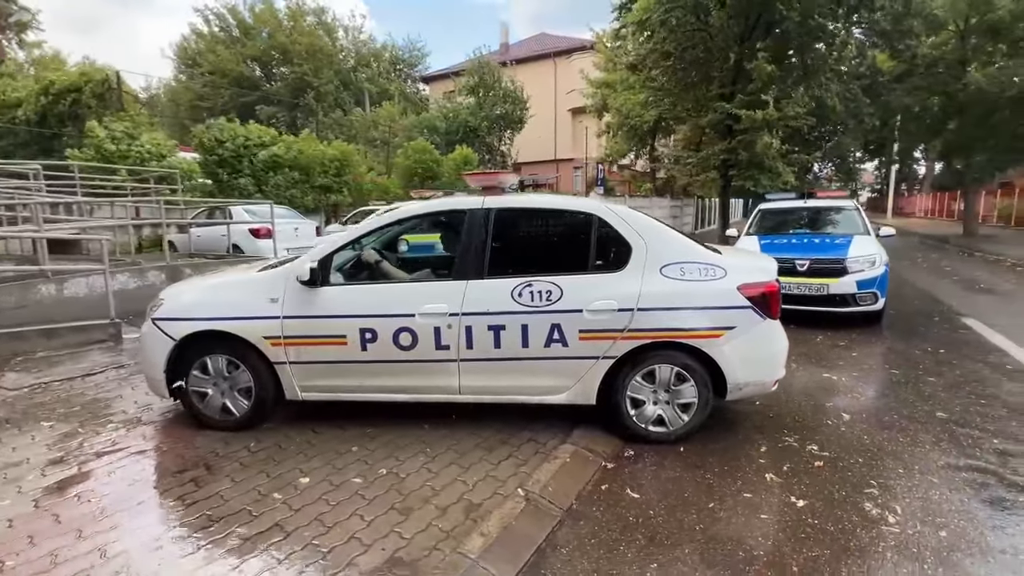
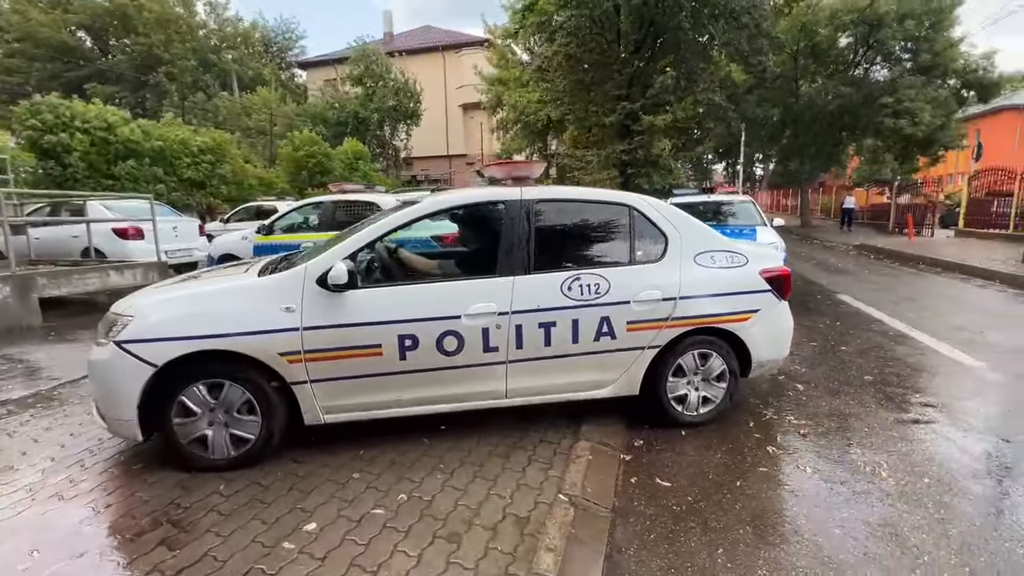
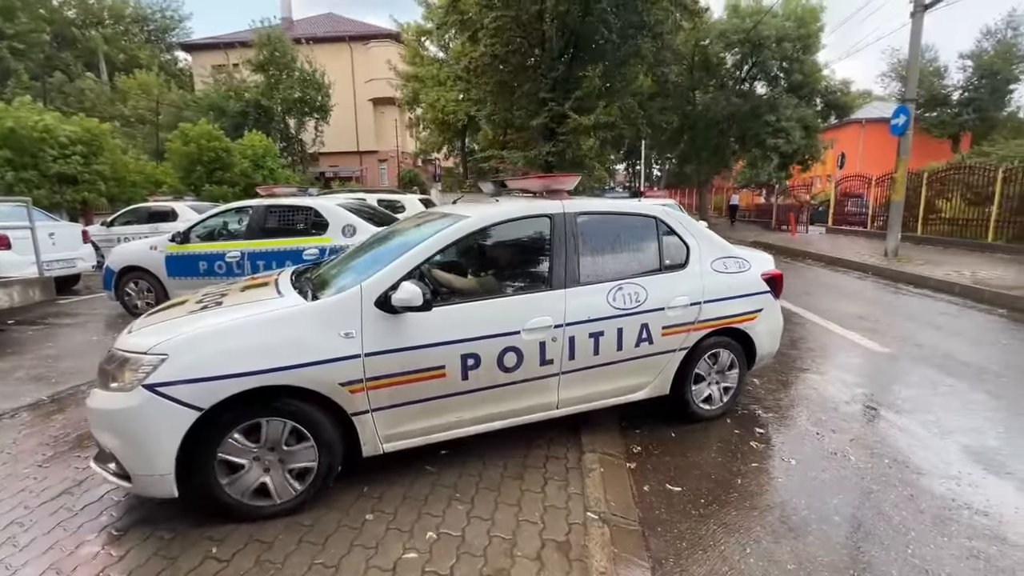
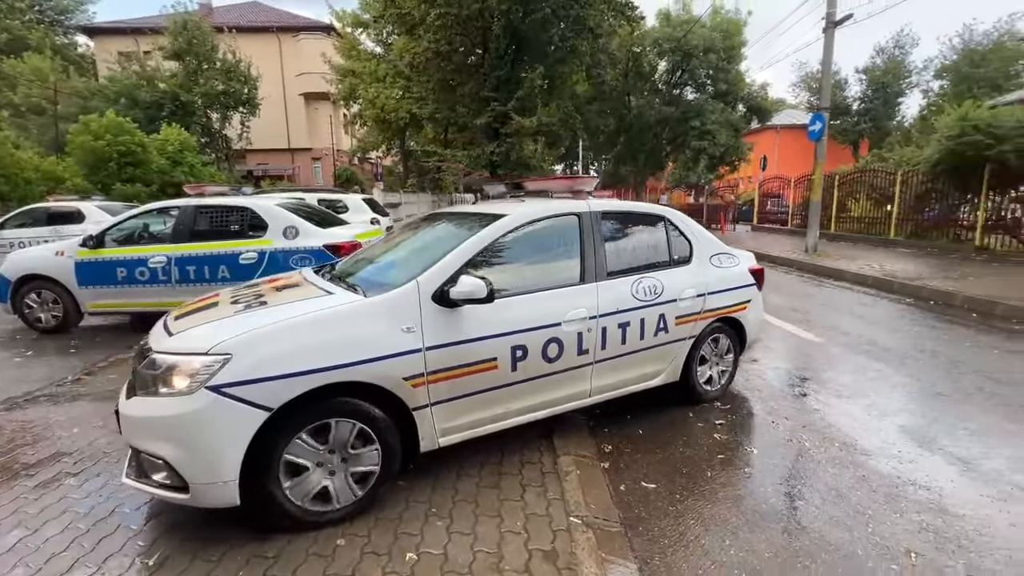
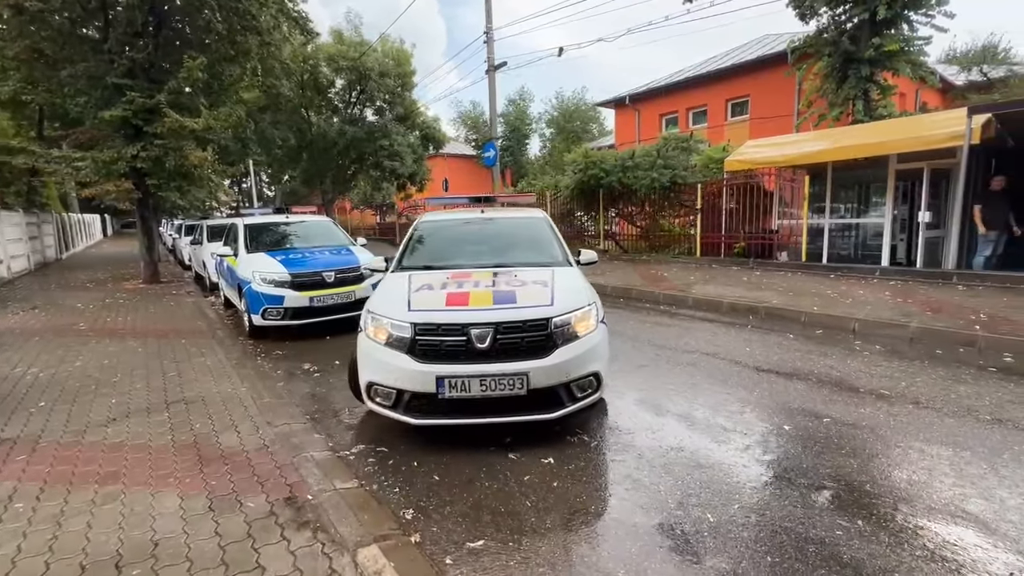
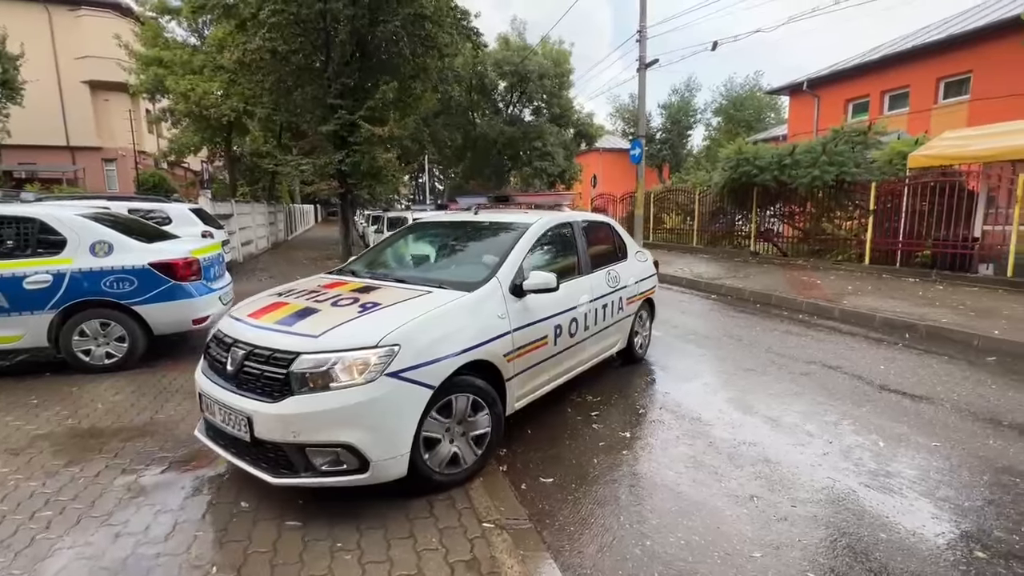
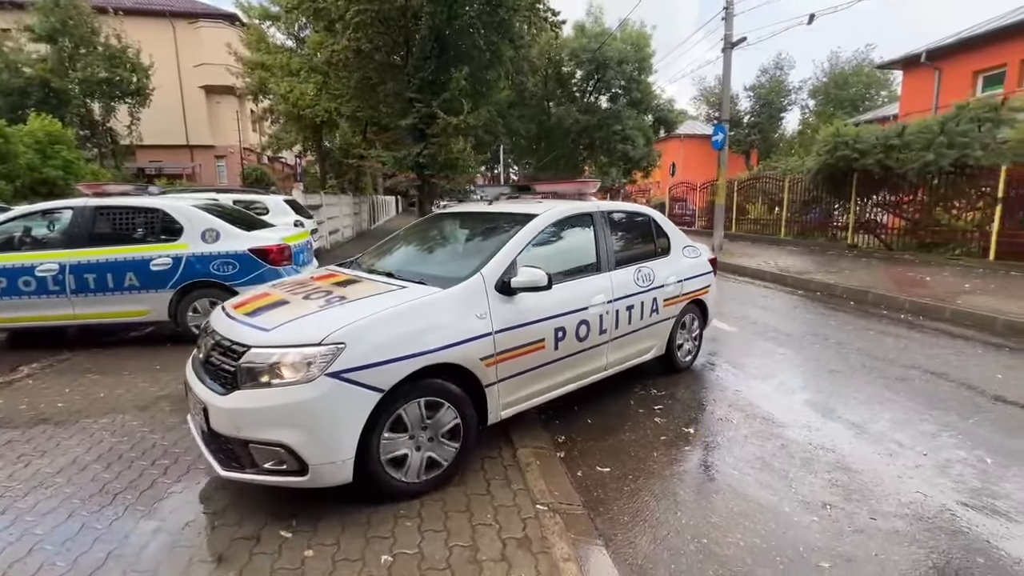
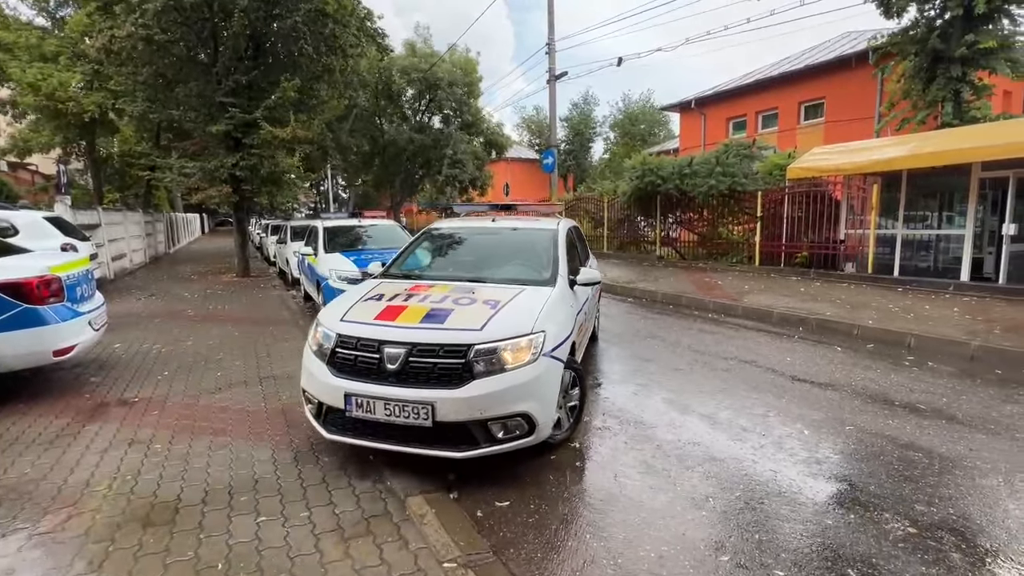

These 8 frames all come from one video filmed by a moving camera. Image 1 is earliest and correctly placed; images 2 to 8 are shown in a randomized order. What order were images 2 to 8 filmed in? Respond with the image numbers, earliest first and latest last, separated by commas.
2, 3, 4, 7, 6, 8, 5
